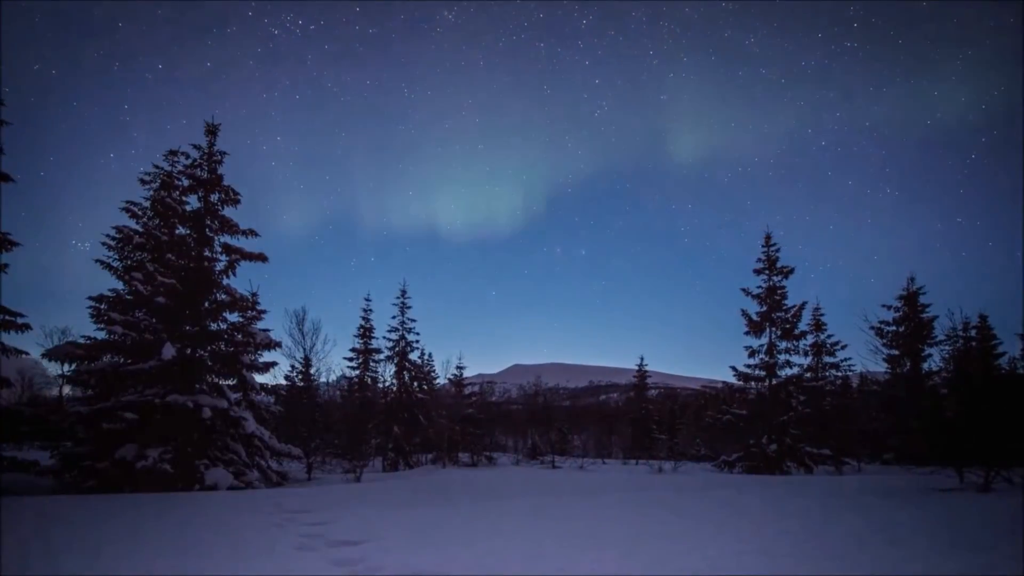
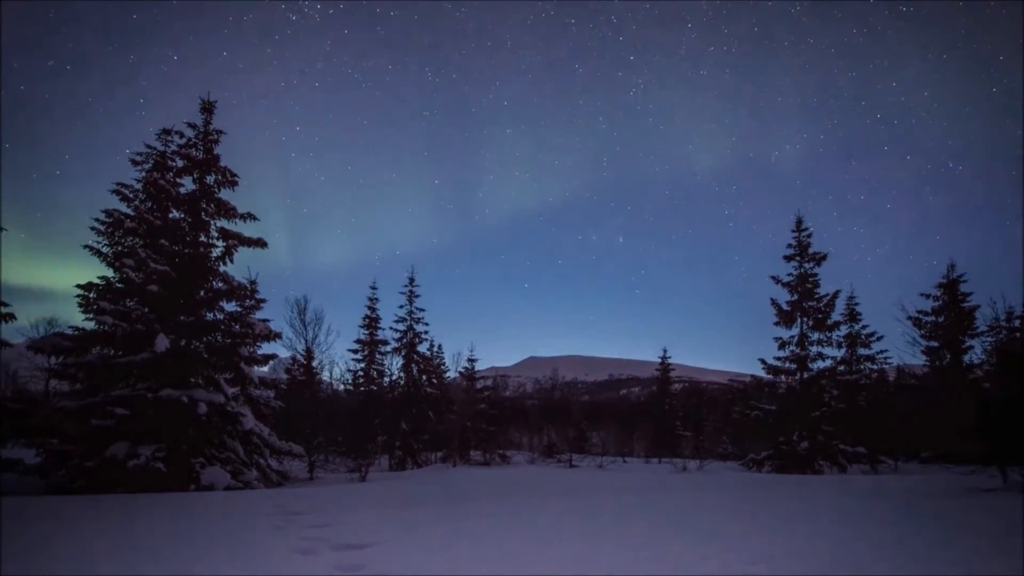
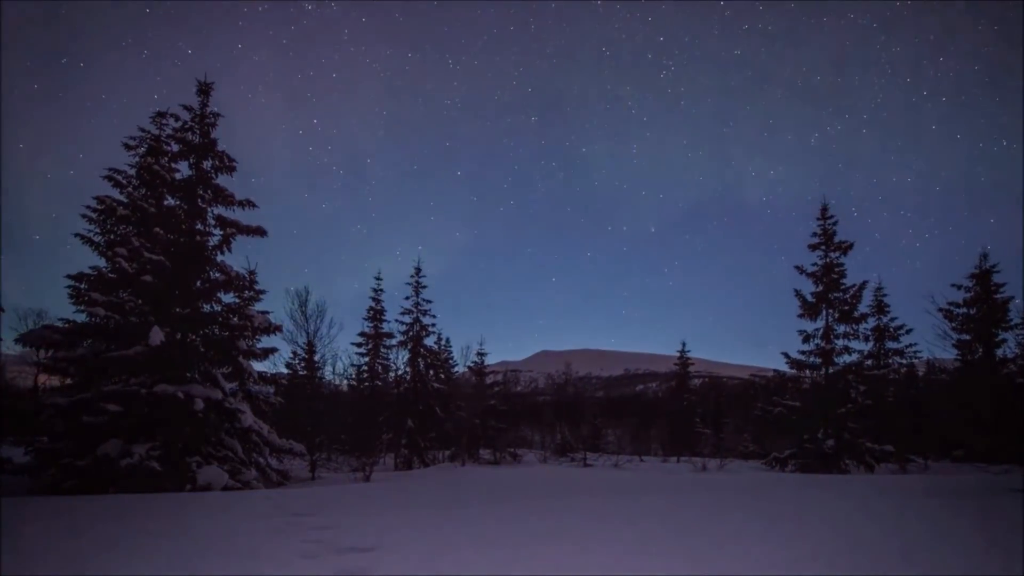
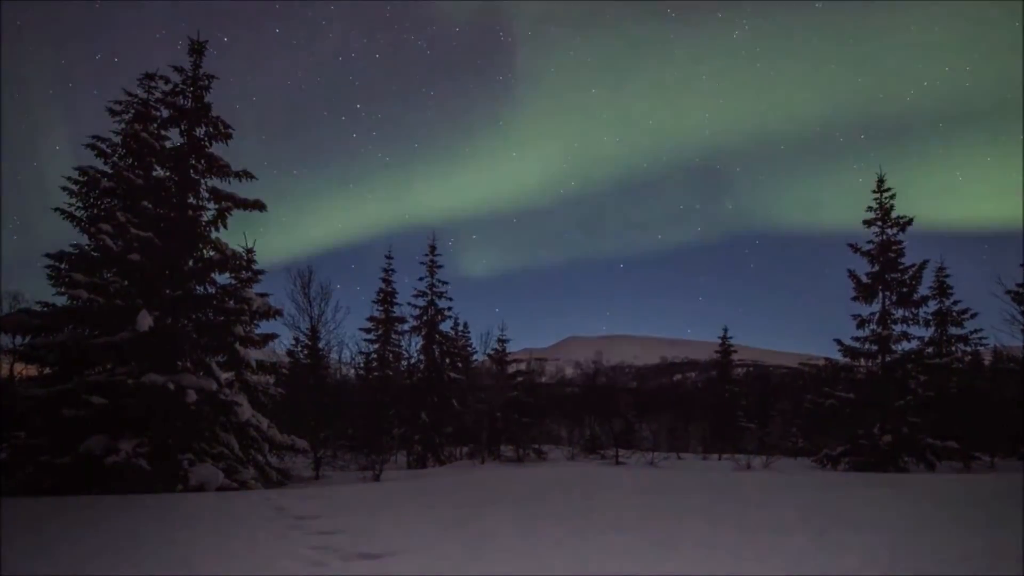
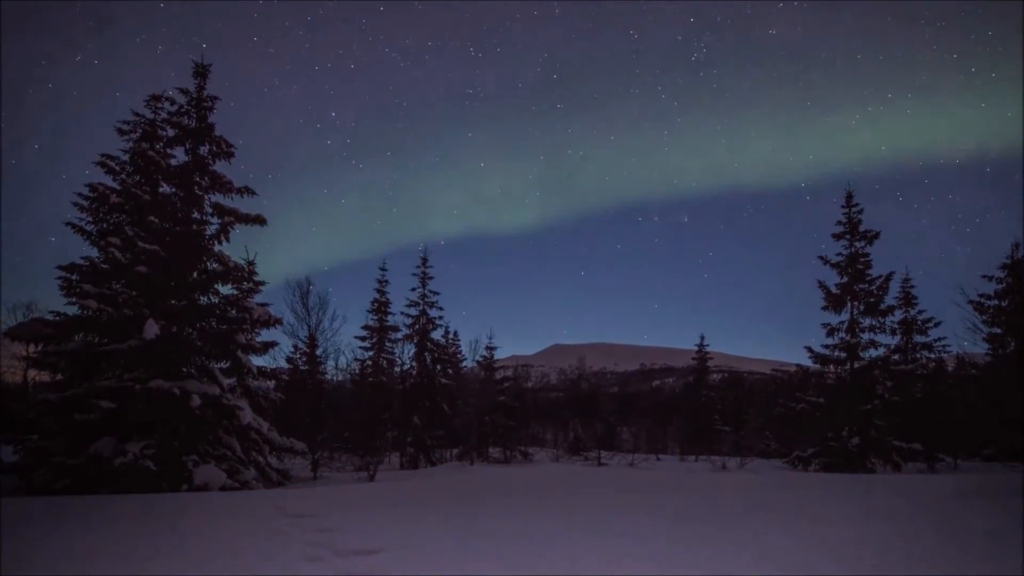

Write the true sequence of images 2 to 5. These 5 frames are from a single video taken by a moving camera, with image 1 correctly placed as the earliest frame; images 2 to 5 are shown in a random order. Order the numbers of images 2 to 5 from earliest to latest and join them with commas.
2, 3, 5, 4
